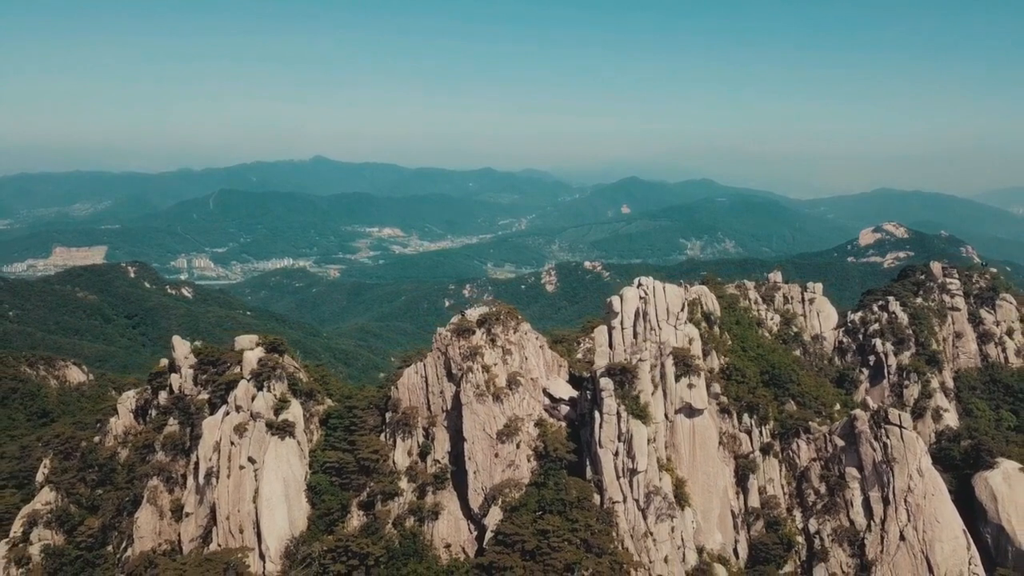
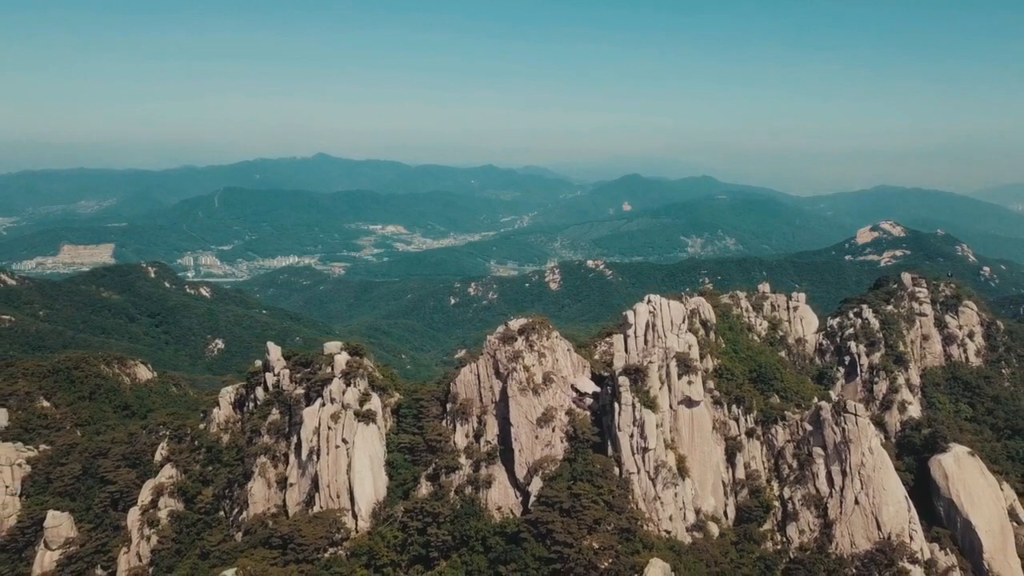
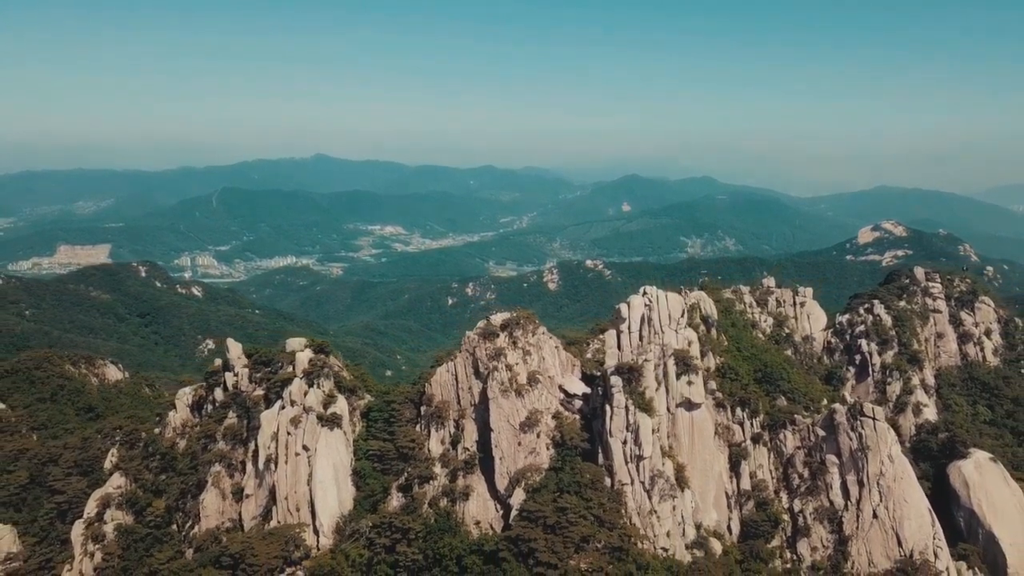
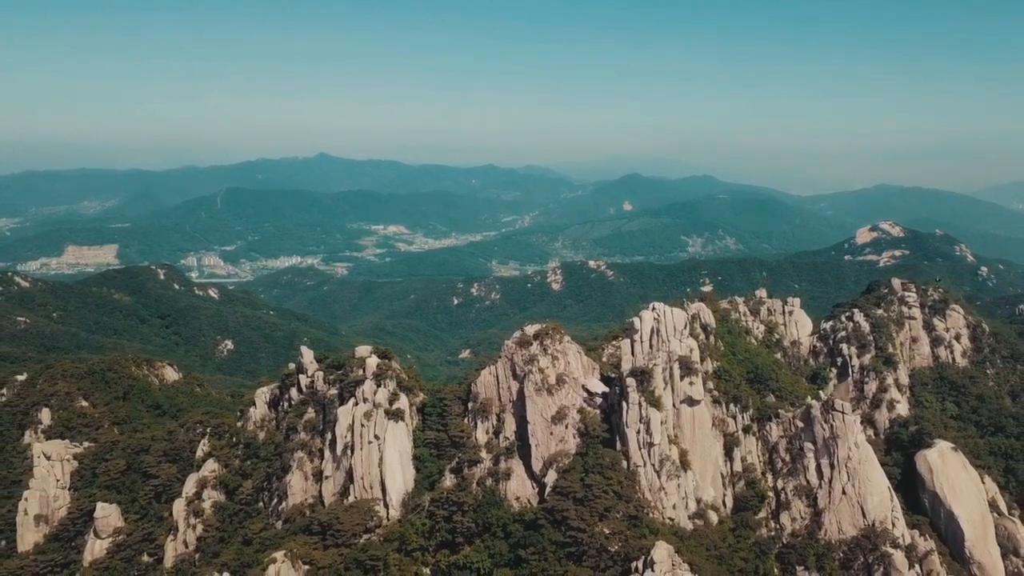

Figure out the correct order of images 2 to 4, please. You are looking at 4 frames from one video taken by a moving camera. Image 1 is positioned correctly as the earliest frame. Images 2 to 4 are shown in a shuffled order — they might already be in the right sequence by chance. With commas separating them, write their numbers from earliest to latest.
3, 2, 4
